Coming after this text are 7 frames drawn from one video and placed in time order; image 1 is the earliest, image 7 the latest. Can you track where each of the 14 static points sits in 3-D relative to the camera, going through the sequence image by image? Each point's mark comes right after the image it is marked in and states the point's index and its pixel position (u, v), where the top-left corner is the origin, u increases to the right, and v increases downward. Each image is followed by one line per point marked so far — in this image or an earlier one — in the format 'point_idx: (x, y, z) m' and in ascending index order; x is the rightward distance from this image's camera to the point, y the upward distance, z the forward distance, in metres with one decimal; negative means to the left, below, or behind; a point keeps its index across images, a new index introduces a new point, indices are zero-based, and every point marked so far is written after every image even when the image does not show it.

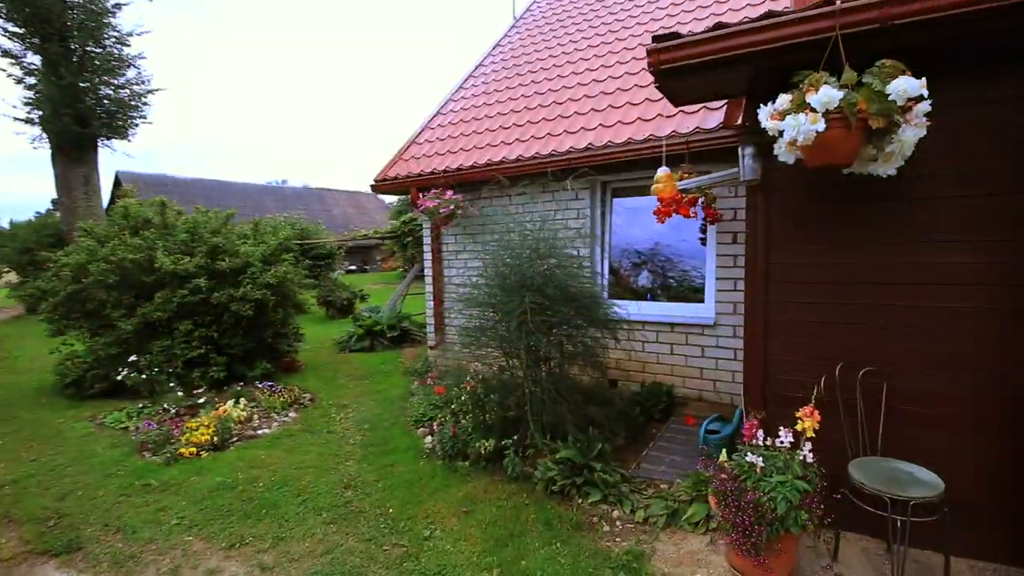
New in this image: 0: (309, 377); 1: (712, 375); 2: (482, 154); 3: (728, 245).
0: (-2.7, -1.2, +6.5) m
1: (+1.8, -0.8, +4.6) m
2: (-0.3, +1.5, +5.7) m
3: (+1.9, +0.4, +4.4) m
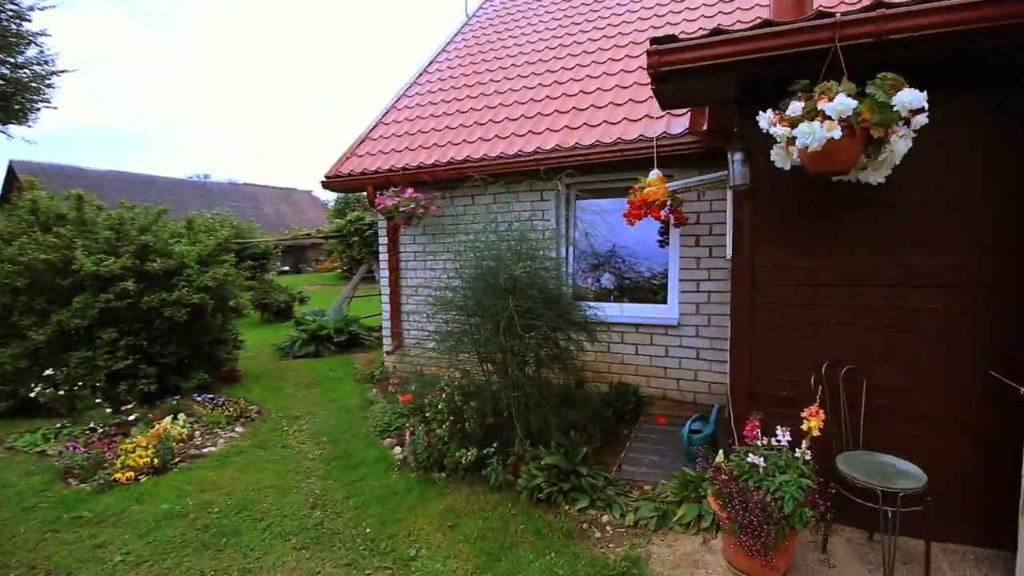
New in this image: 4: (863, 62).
0: (-3.2, -1.2, +6.0) m
1: (+1.6, -0.8, +4.7) m
2: (-0.7, +1.5, +5.5) m
3: (+1.6, +0.4, +4.6) m
4: (+1.5, +0.9, +2.1) m
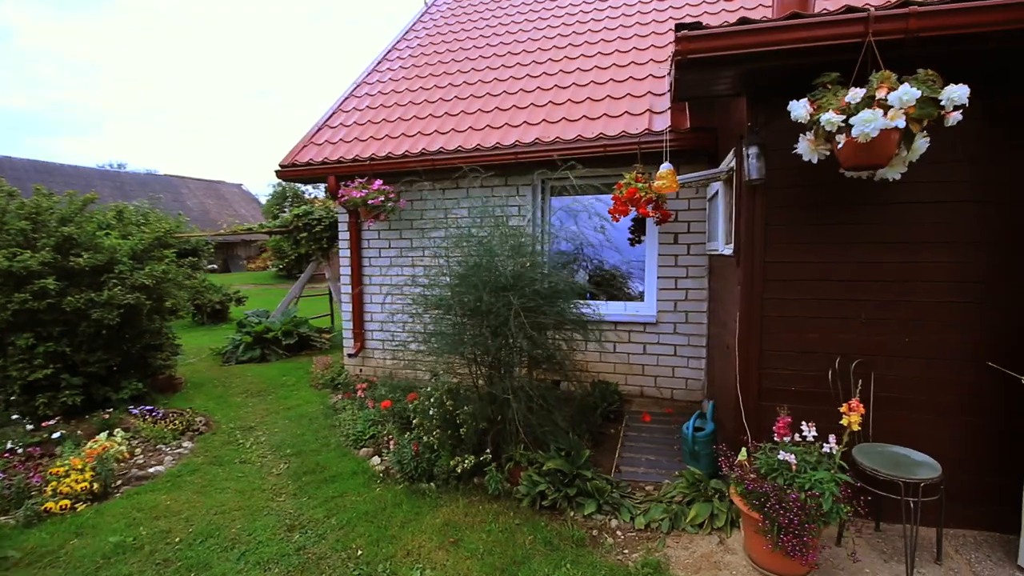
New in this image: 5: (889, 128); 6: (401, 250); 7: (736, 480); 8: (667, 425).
0: (-3.5, -1.2, +5.4) m
1: (+1.3, -0.8, +4.7) m
2: (-1.0, +1.5, +5.2) m
3: (+1.5, +0.4, +4.6) m
4: (+1.6, +1.0, +2.1) m
5: (+1.4, +0.6, +1.9) m
6: (-1.2, +0.4, +5.5) m
7: (+1.0, -0.9, +2.3) m
8: (+1.2, -1.1, +3.9) m
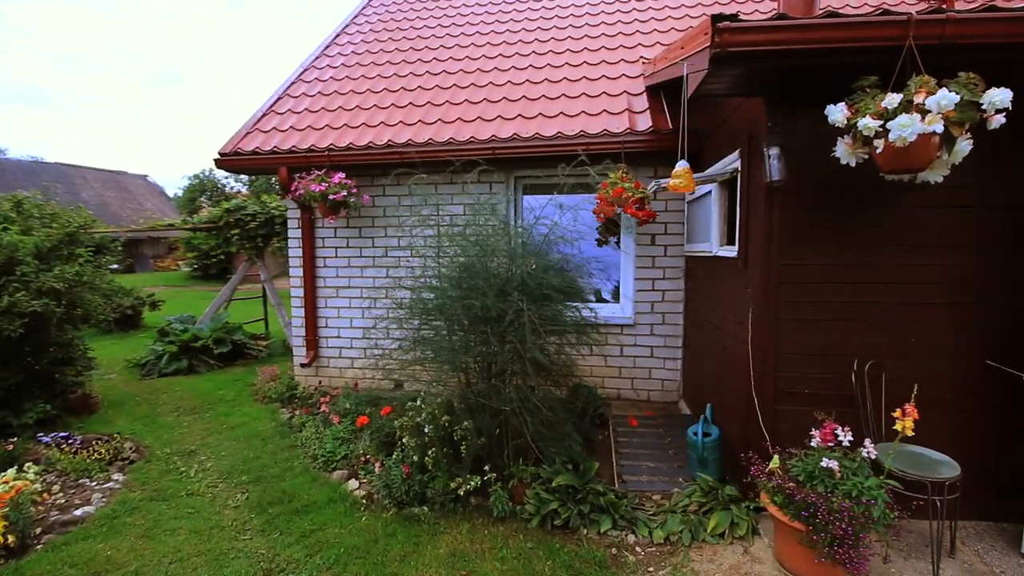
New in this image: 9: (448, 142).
0: (-3.8, -1.2, +4.7) m
1: (+1.1, -0.8, +4.7) m
2: (-1.3, +1.5, +4.8) m
3: (+1.2, +0.4, +4.6) m
4: (+1.7, +0.9, +2.1) m
5: (+1.6, +0.6, +1.9) m
6: (-1.5, +0.4, +5.0) m
7: (+1.1, -0.9, +2.2) m
8: (+1.1, -1.1, +3.8) m
9: (-0.6, +1.3, +4.5) m
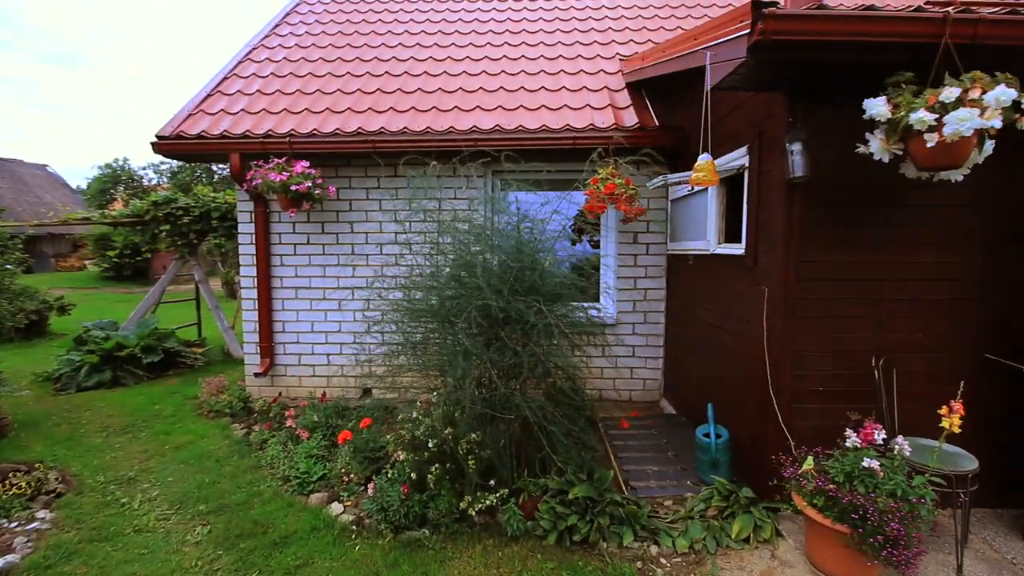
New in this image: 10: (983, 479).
0: (-3.9, -1.2, +4.0) m
1: (+0.9, -0.8, +4.6) m
2: (-1.5, +1.5, +4.4) m
3: (+1.1, +0.4, +4.5) m
4: (+1.9, +1.0, +2.1) m
5: (+1.7, +0.6, +1.9) m
6: (-1.8, +0.4, +4.6) m
7: (+1.3, -0.9, +2.1) m
8: (+1.0, -1.1, +3.8) m
9: (-0.7, +1.3, +4.2) m
10: (+2.4, -1.0, +2.6) m
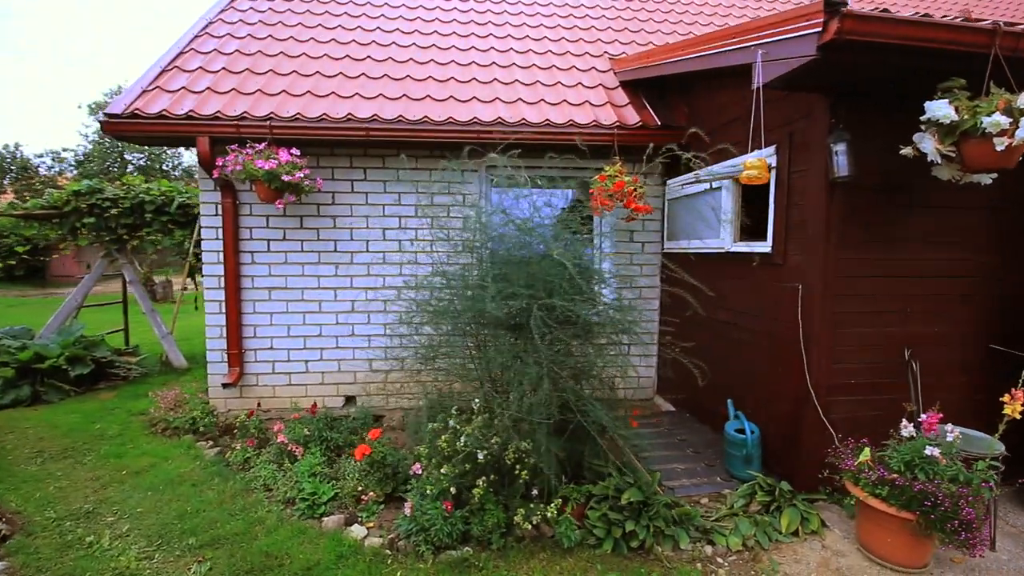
0: (-3.8, -1.3, +3.3) m
1: (+0.9, -0.8, +4.6) m
2: (-1.5, +1.5, +4.1) m
3: (+1.0, +0.4, +4.5) m
4: (+2.2, +1.0, +2.3) m
5: (+2.1, +0.6, +2.0) m
6: (-1.8, +0.4, +4.2) m
7: (+1.6, -0.9, +2.2) m
8: (+1.1, -1.1, +3.8) m
9: (-0.7, +1.3, +4.0) m
10: (+2.7, -1.0, +2.8) m
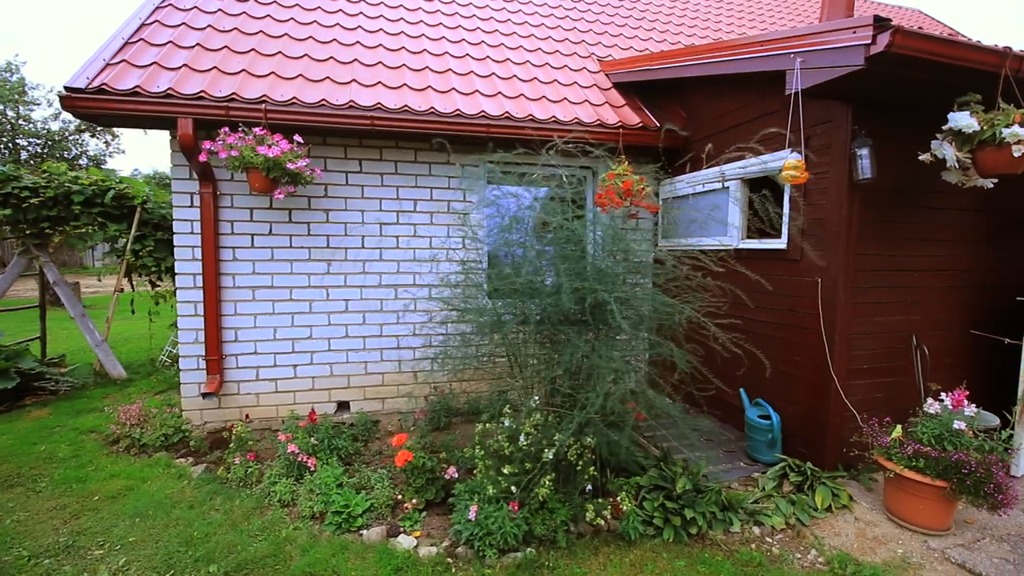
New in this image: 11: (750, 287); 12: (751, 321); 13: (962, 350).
0: (-3.6, -1.3, +2.7) m
1: (+0.9, -0.7, +4.7) m
2: (-1.5, +1.5, +3.8) m
3: (+1.0, +0.4, +4.6) m
4: (+2.5, +1.0, +2.6) m
5: (+2.4, +0.7, +2.3) m
6: (-1.7, +0.4, +3.9) m
7: (+1.9, -0.8, +2.4) m
8: (+1.2, -1.0, +3.9) m
9: (-0.7, +1.4, +3.8) m
10: (+2.9, -0.9, +3.2) m
11: (+1.7, 0.0, +3.5) m
12: (+1.7, -0.2, +3.5) m
13: (+2.8, -0.4, +3.1) m
